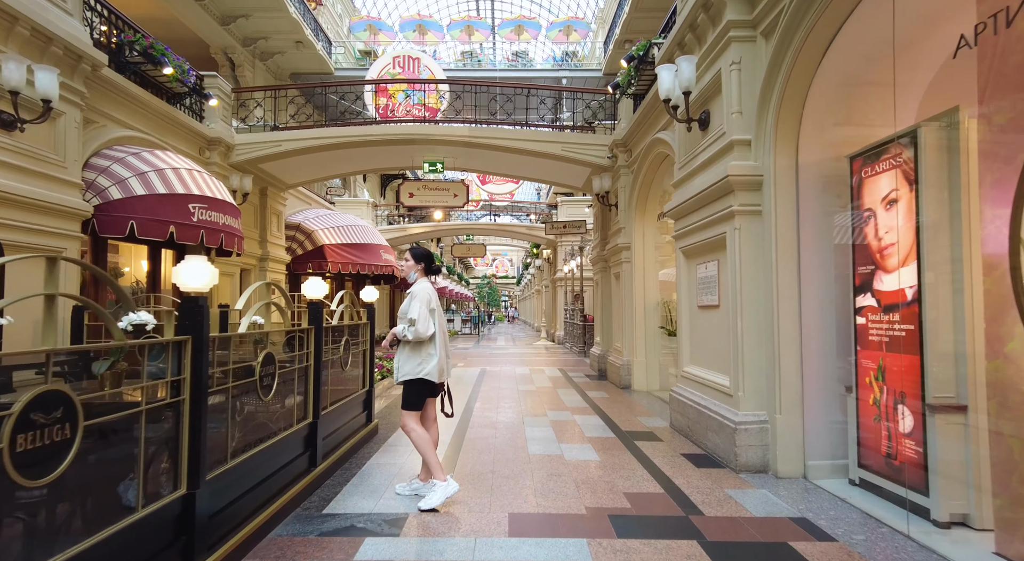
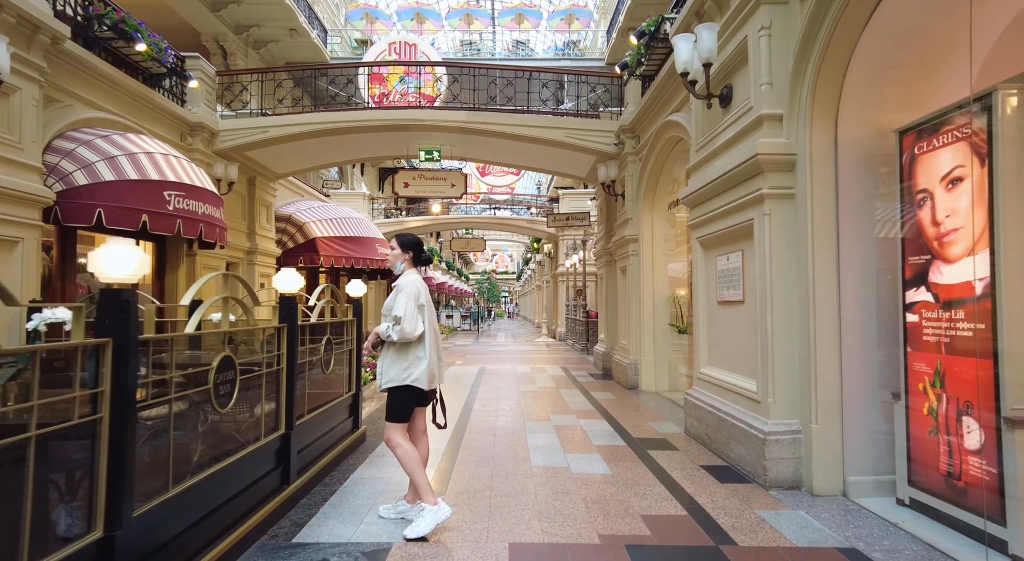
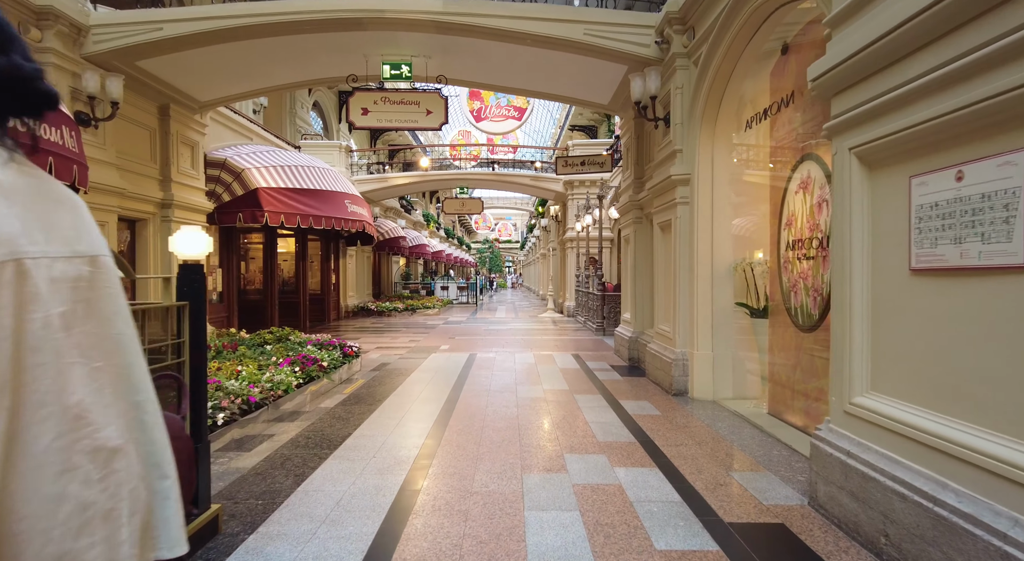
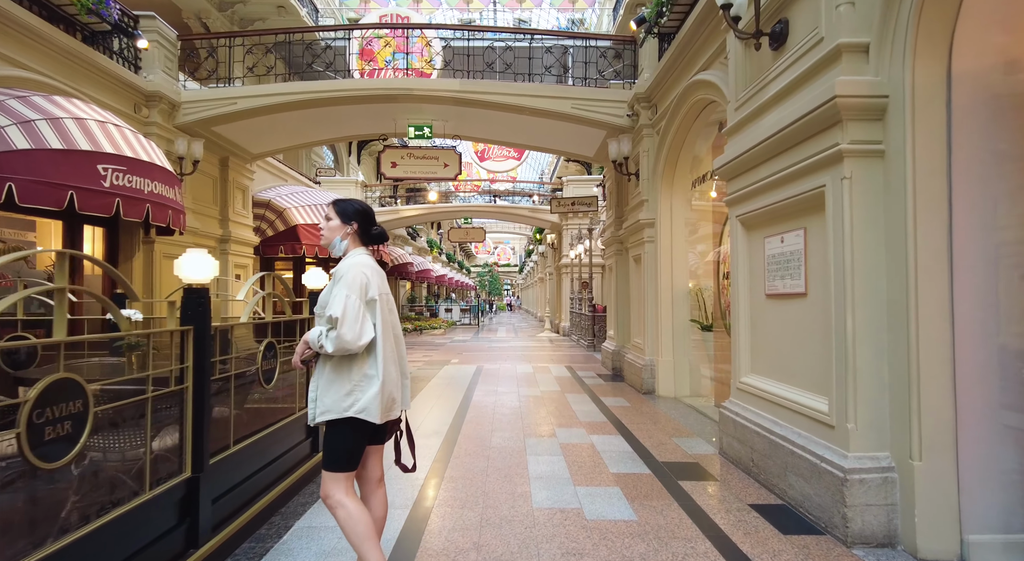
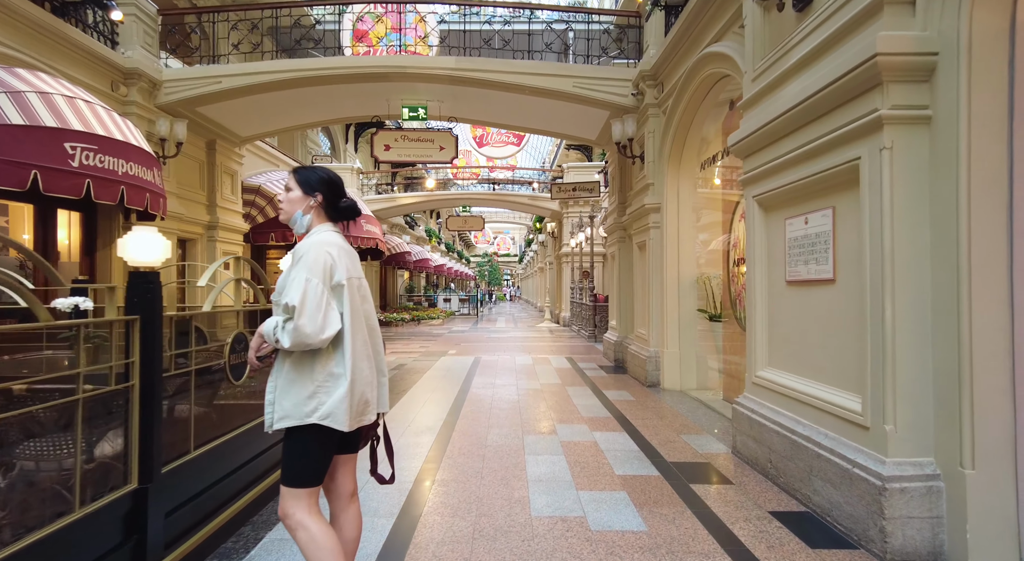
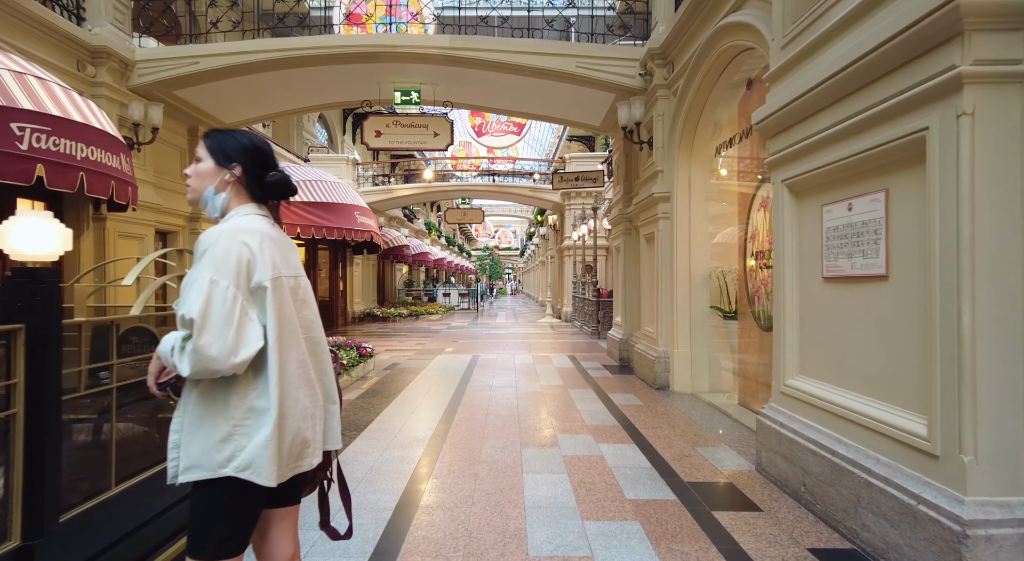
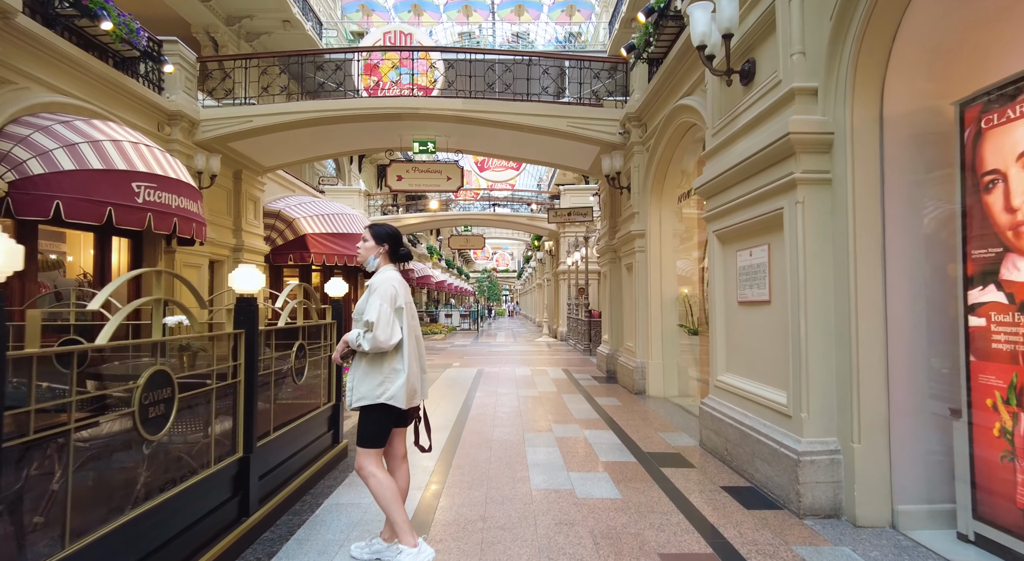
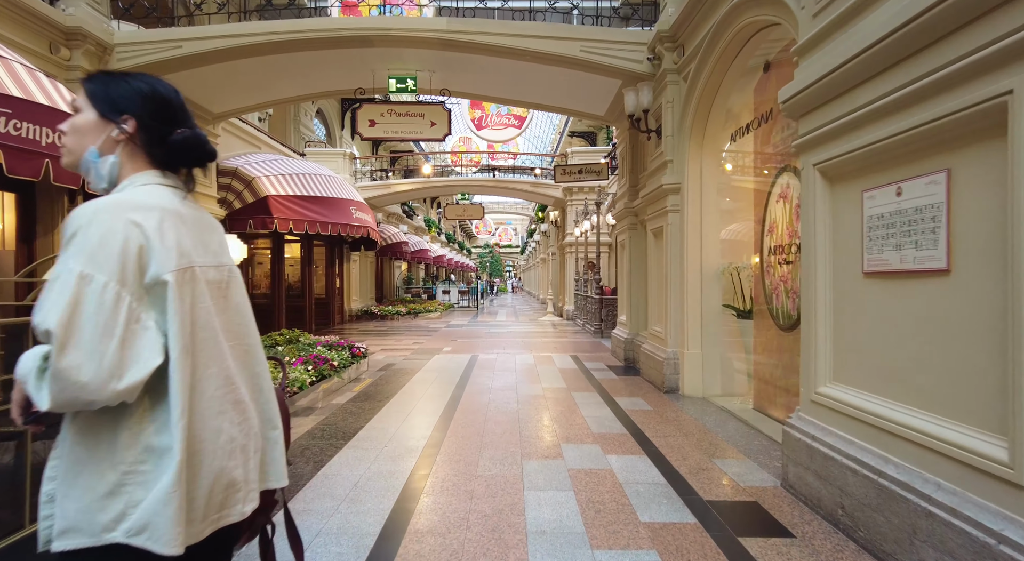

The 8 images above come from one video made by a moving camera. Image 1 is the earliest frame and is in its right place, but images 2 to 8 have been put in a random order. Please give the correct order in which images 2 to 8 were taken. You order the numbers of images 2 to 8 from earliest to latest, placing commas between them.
2, 7, 4, 5, 6, 8, 3
